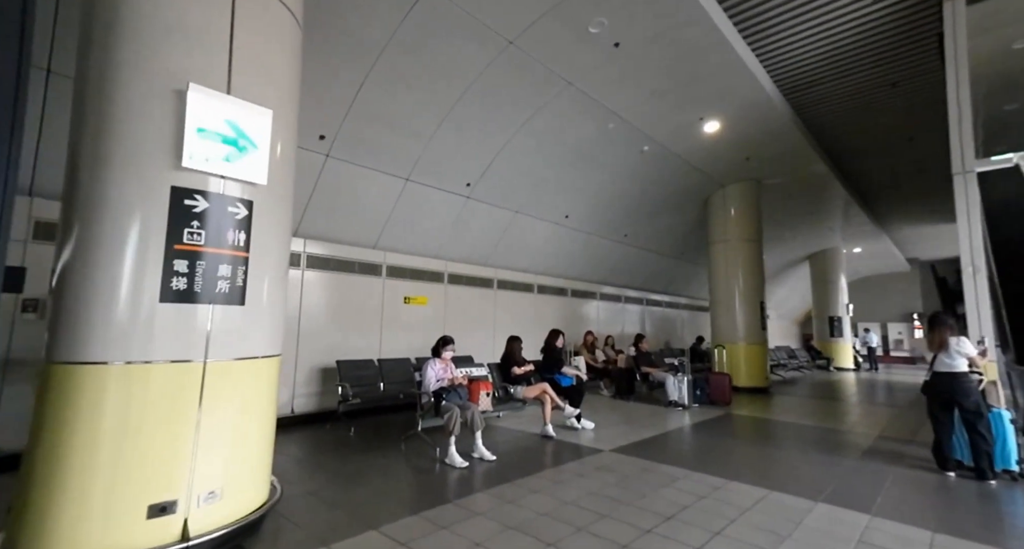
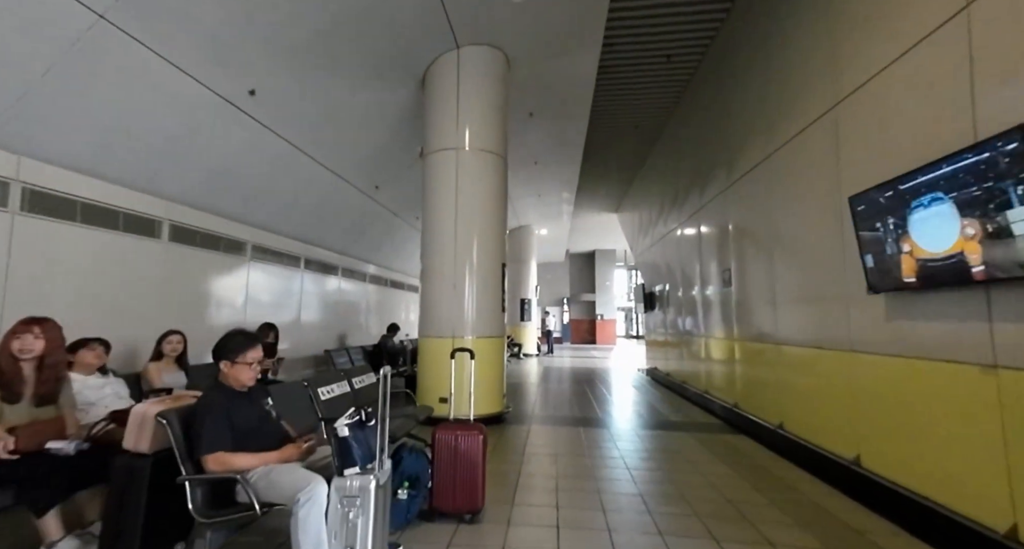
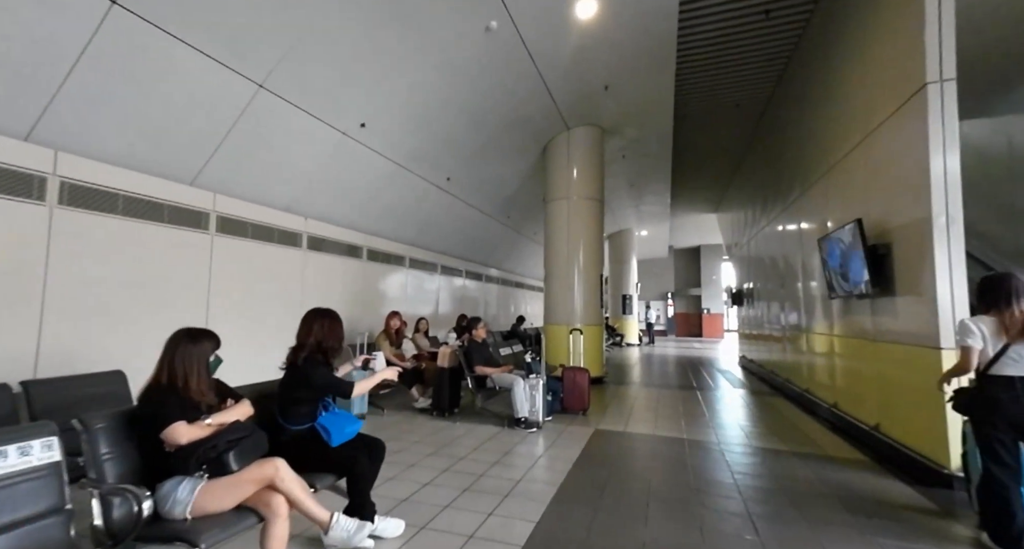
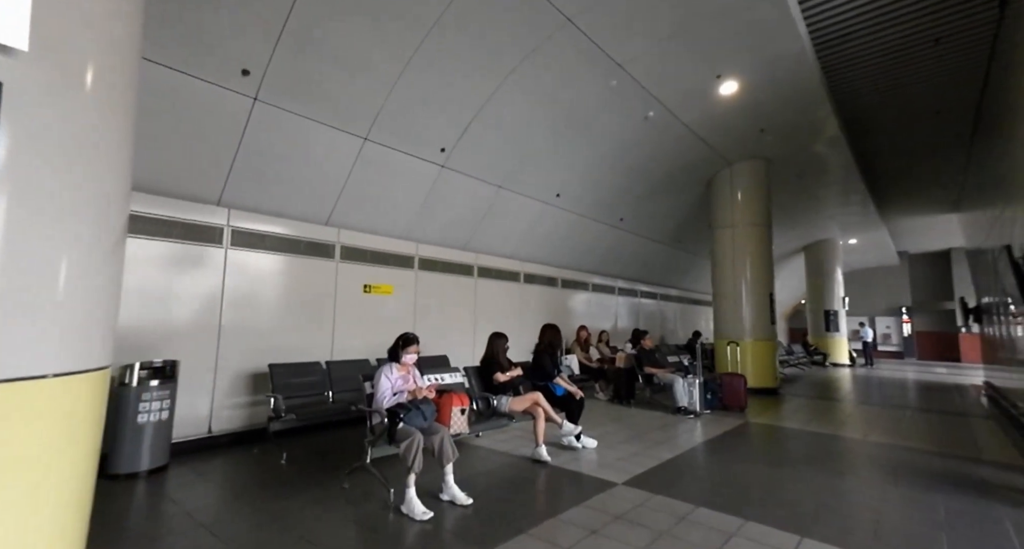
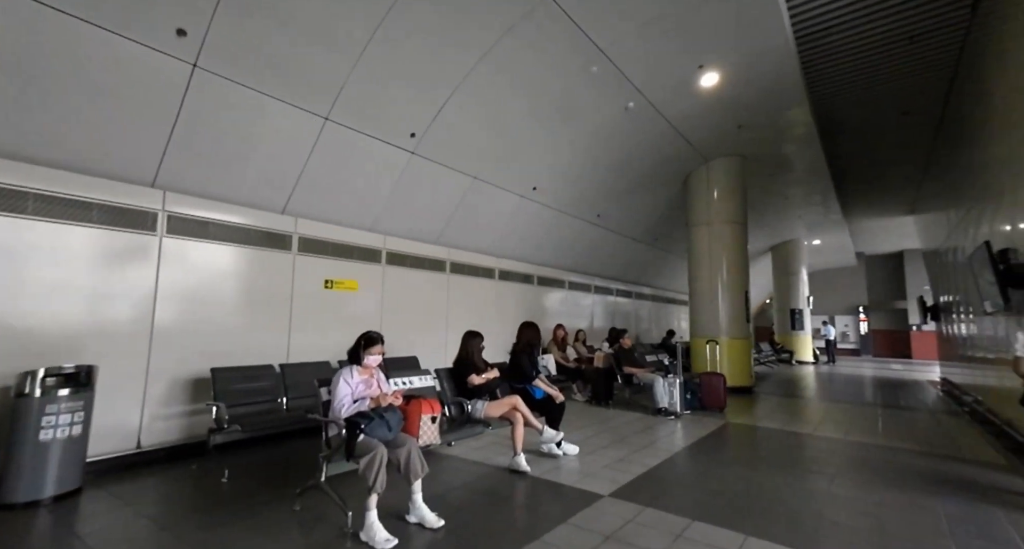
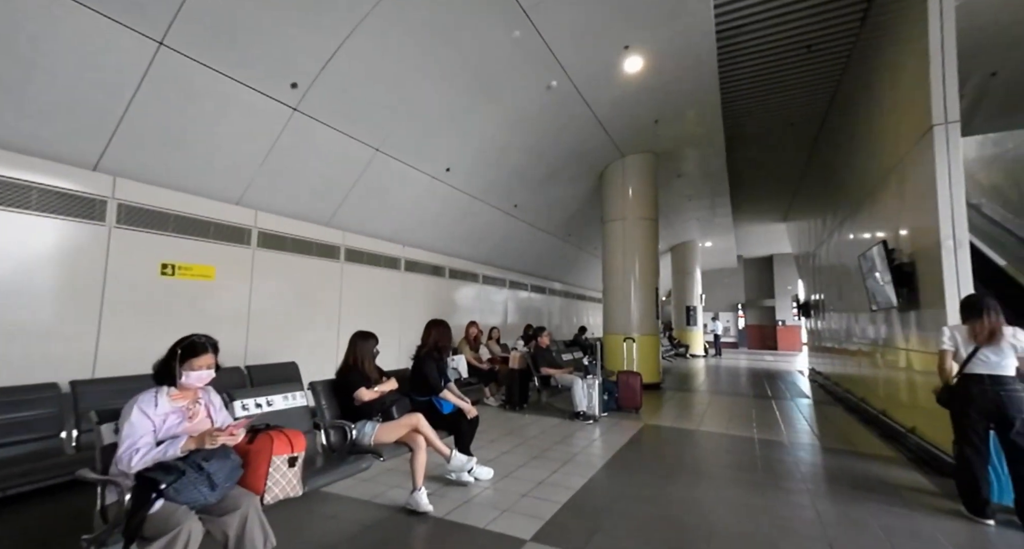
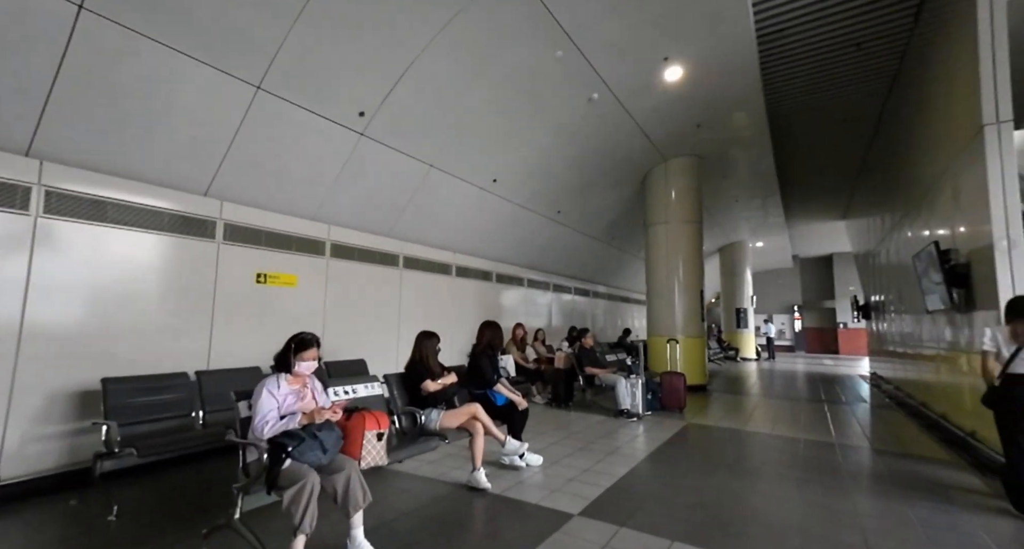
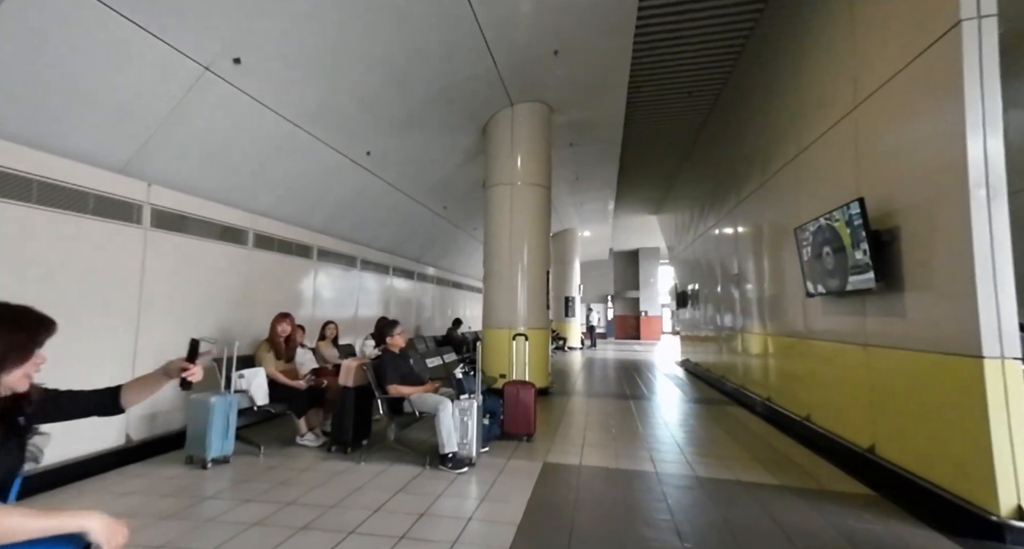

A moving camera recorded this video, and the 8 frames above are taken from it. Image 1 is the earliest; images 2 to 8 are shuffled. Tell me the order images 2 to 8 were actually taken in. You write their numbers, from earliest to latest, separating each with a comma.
4, 5, 7, 6, 3, 8, 2
